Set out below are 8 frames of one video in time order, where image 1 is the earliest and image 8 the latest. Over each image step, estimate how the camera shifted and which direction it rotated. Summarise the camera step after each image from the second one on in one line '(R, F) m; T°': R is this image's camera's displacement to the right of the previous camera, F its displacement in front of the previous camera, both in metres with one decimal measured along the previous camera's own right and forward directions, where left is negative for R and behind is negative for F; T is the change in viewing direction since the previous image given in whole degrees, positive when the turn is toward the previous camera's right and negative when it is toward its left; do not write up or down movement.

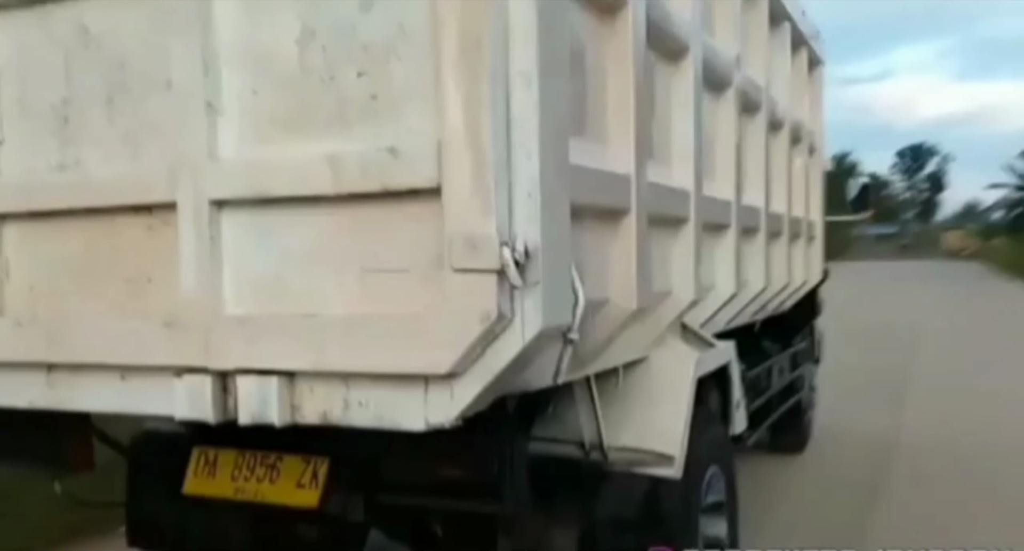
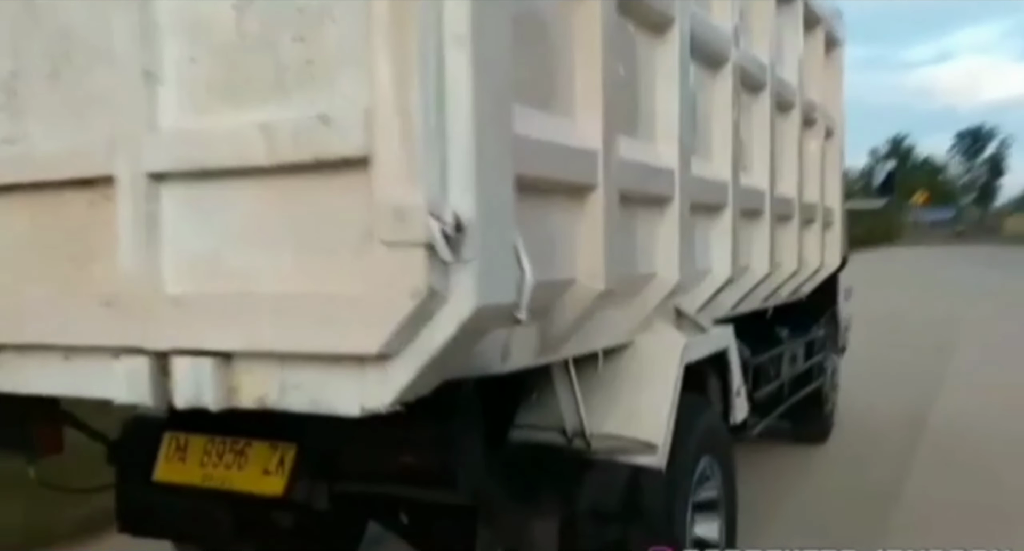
(+0.2, +0.2) m; -3°
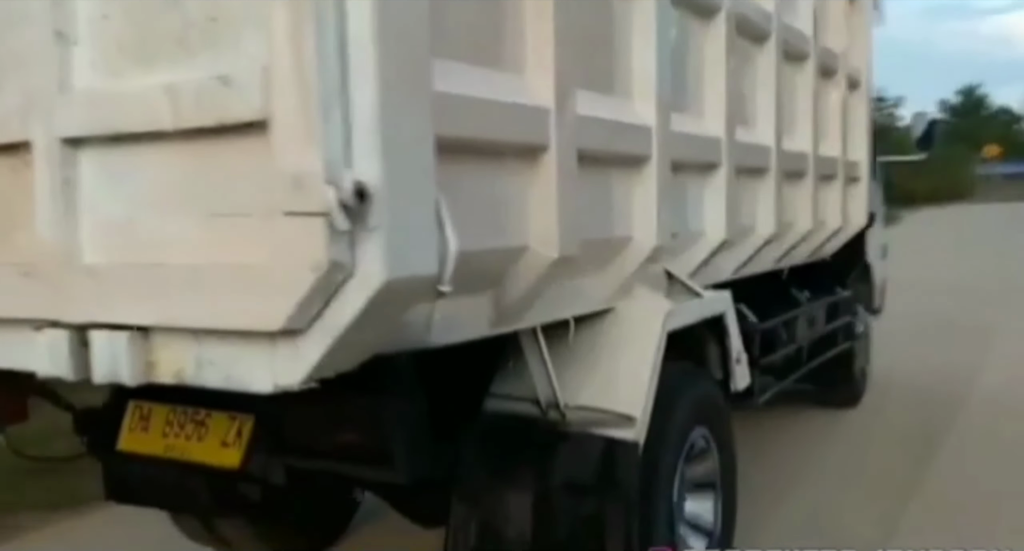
(+0.3, +0.2) m; -3°
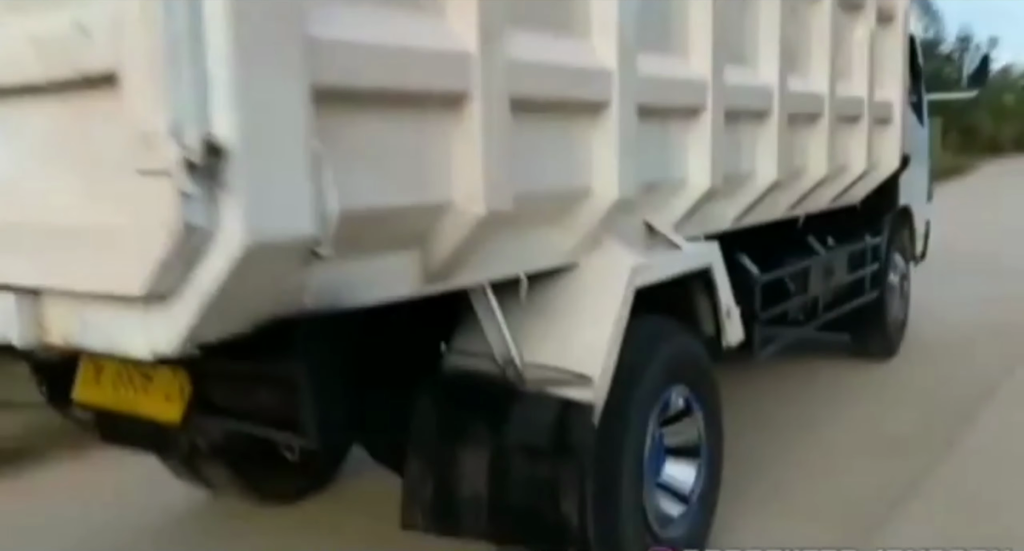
(+0.4, +0.2) m; -4°
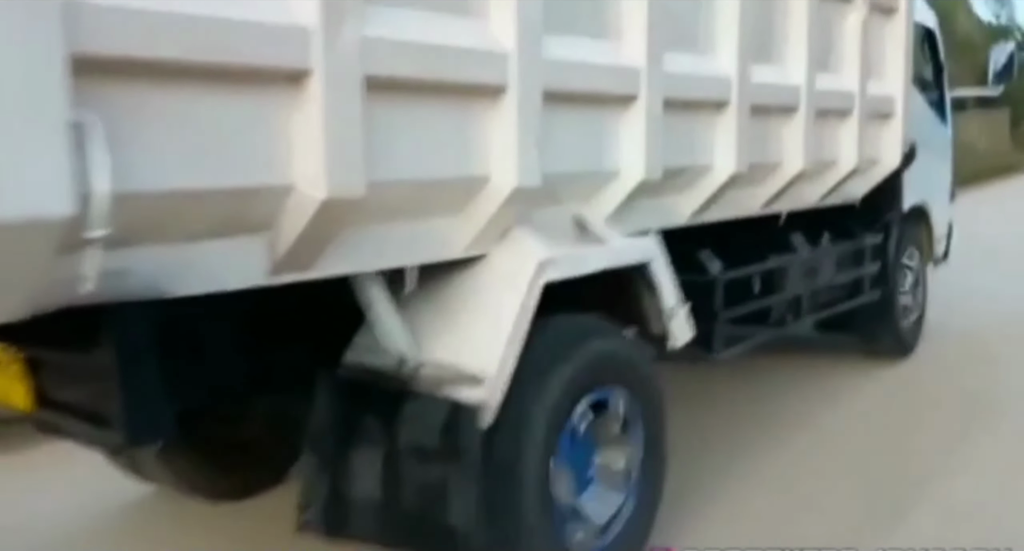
(+0.5, +0.2) m; -4°
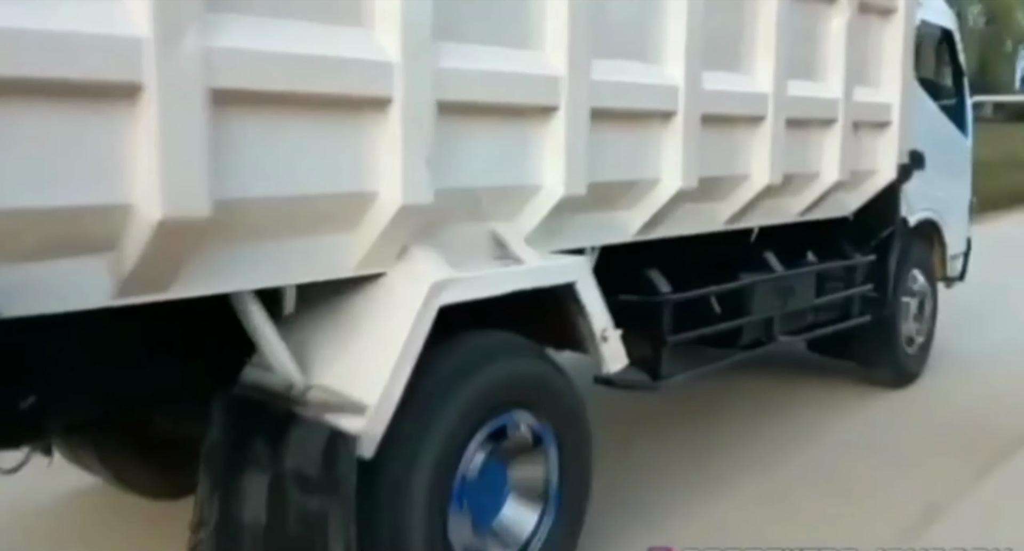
(+0.5, +0.2) m; -3°
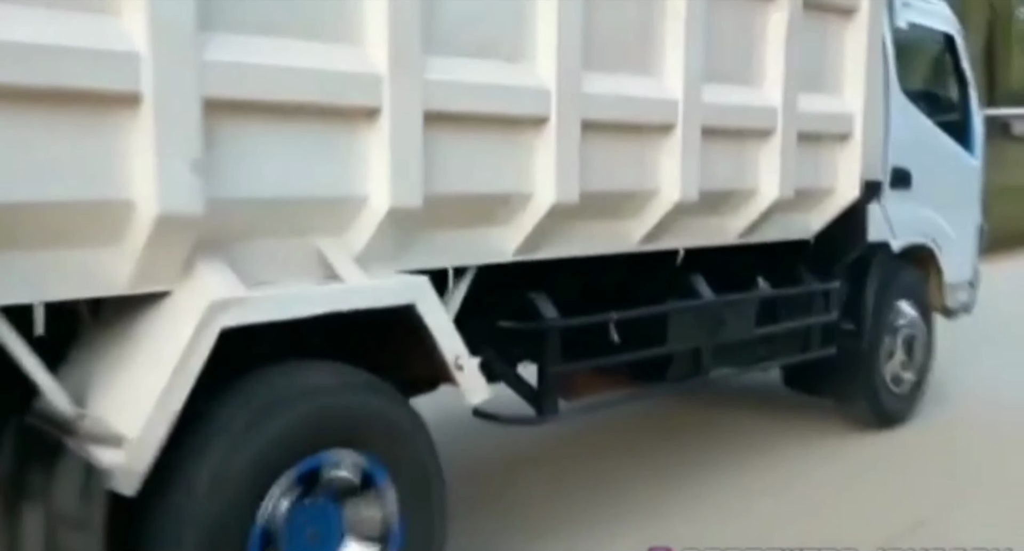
(+0.7, +0.5) m; -4°
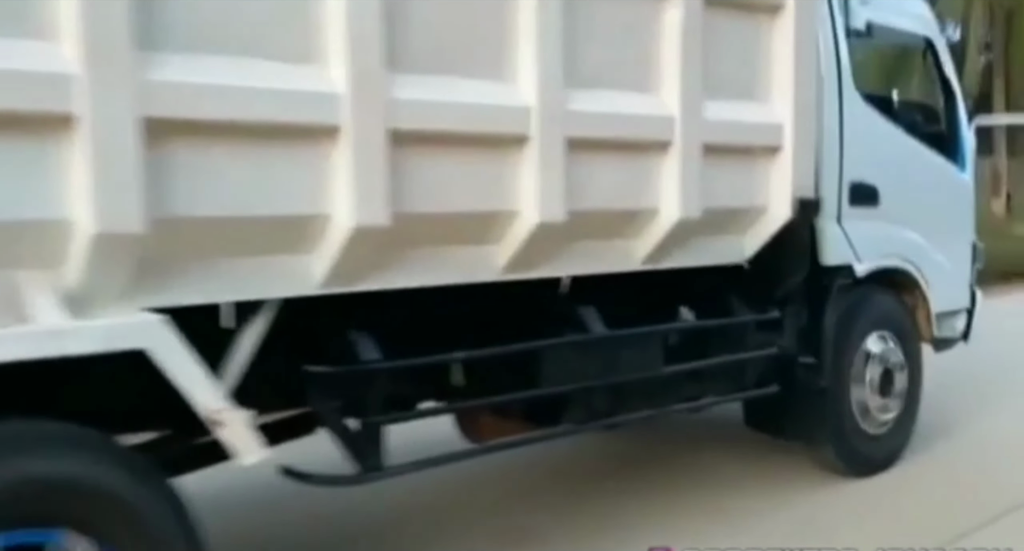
(+0.8, +0.6) m; -3°
